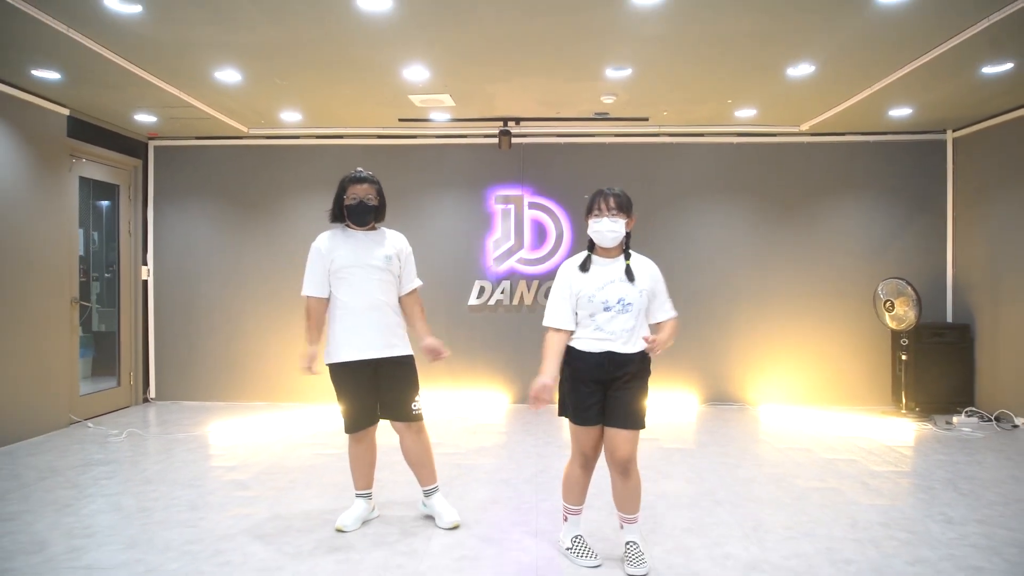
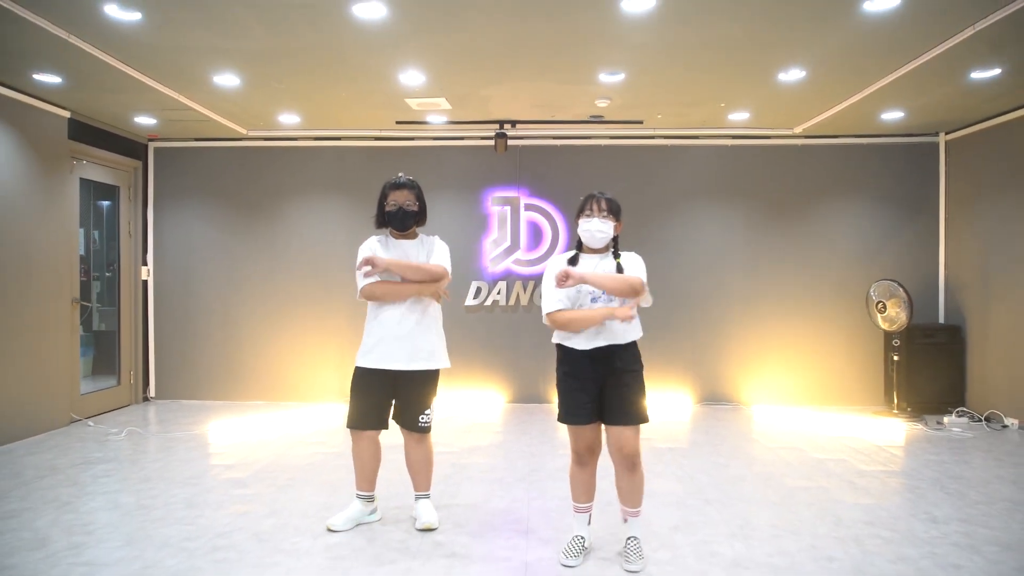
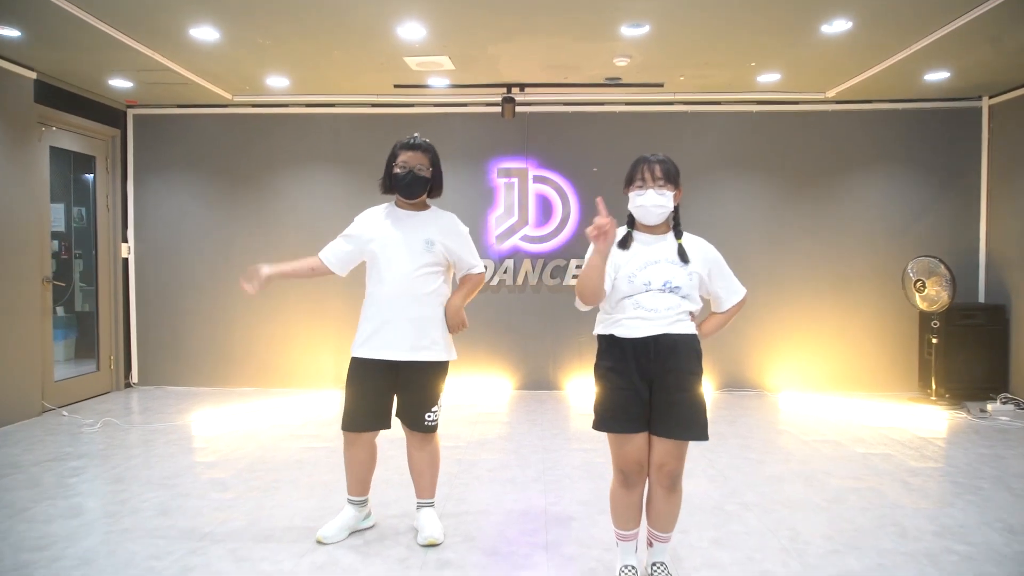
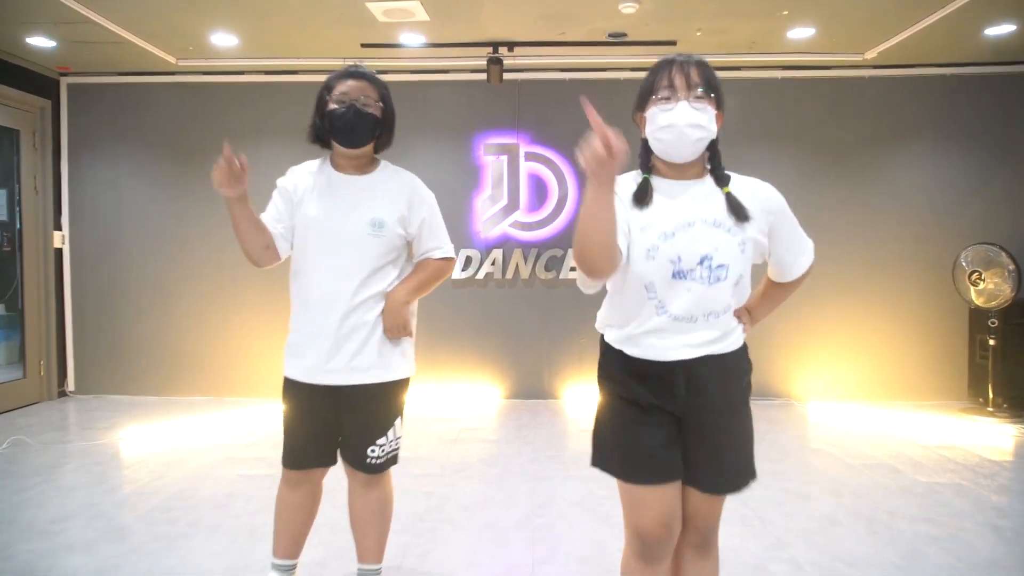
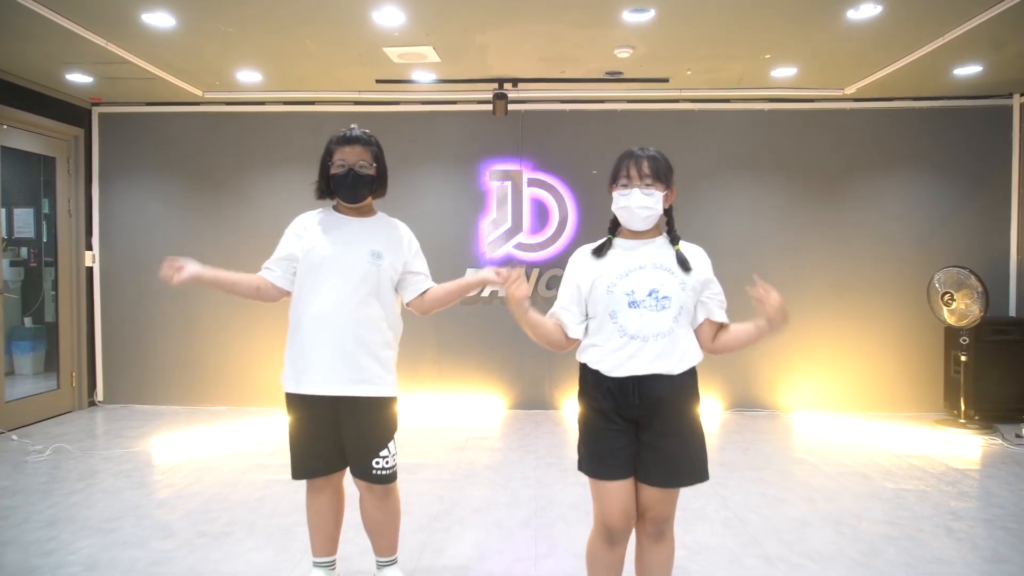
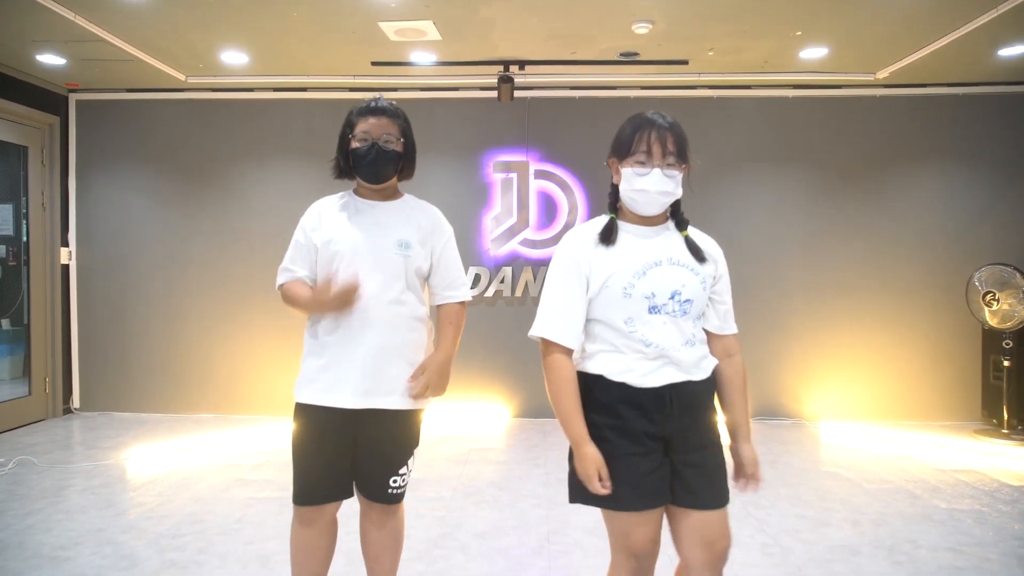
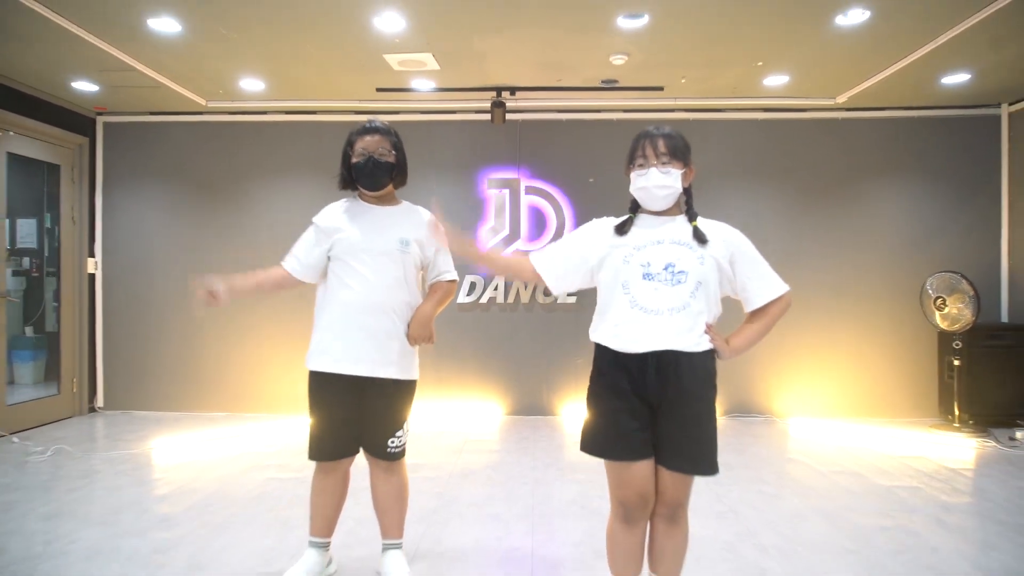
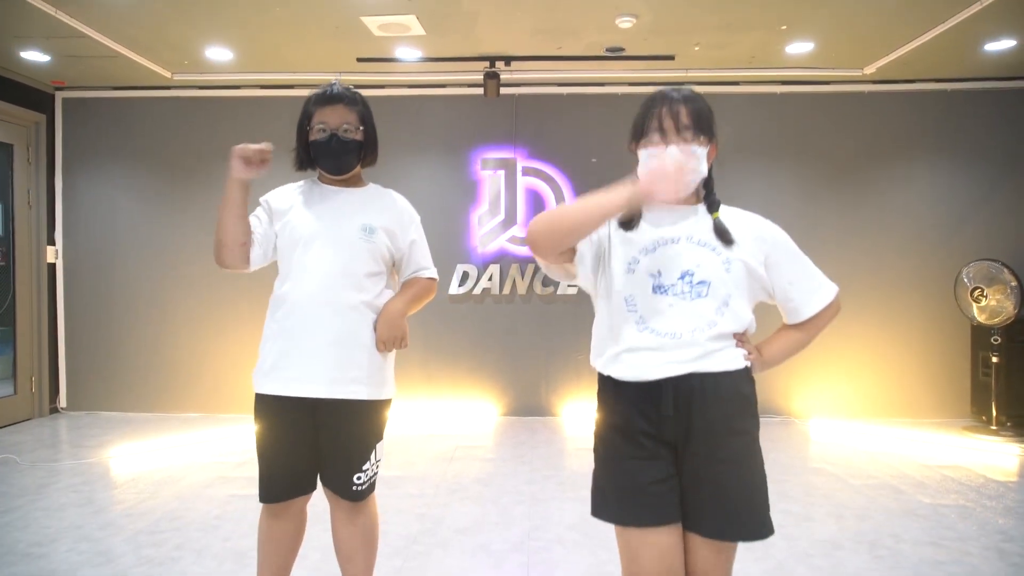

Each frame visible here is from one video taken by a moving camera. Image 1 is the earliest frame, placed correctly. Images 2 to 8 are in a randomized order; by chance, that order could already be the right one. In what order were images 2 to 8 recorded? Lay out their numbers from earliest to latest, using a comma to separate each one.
3, 4, 8, 7, 2, 5, 6
